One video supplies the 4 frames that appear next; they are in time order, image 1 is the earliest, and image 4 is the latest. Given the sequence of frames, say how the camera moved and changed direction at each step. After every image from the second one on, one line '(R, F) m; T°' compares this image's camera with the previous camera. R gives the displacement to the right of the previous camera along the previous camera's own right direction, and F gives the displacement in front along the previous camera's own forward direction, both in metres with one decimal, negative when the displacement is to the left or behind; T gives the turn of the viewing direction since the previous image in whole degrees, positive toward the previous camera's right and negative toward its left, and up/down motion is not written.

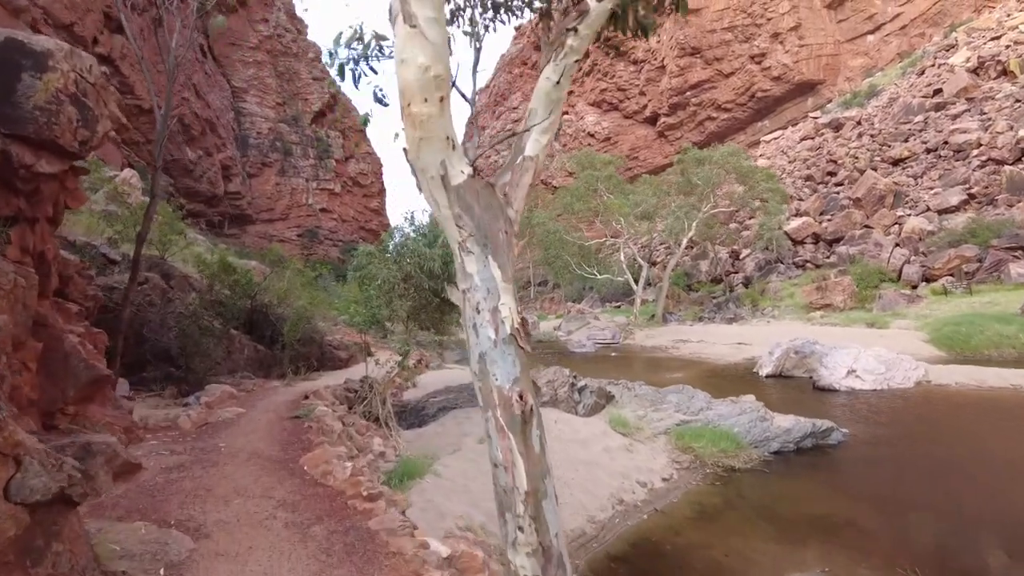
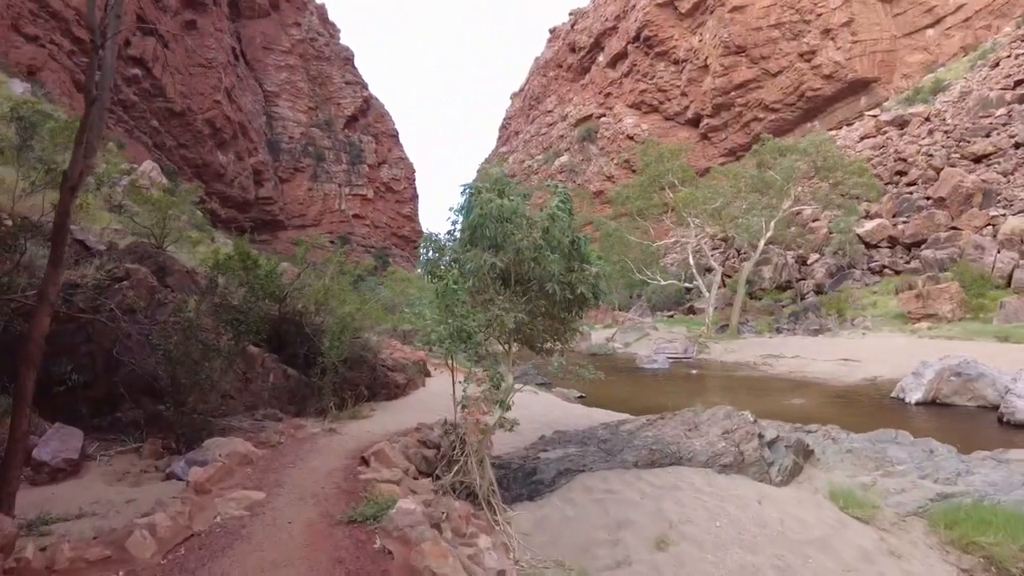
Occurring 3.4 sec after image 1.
(-1.2, +3.1) m; -2°
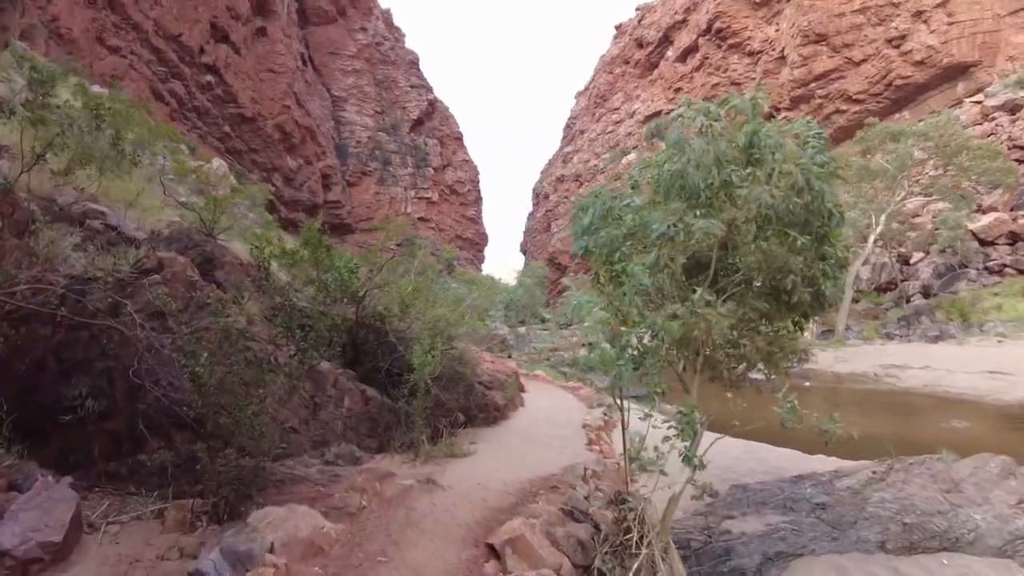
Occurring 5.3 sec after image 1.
(-0.7, +1.8) m; -5°
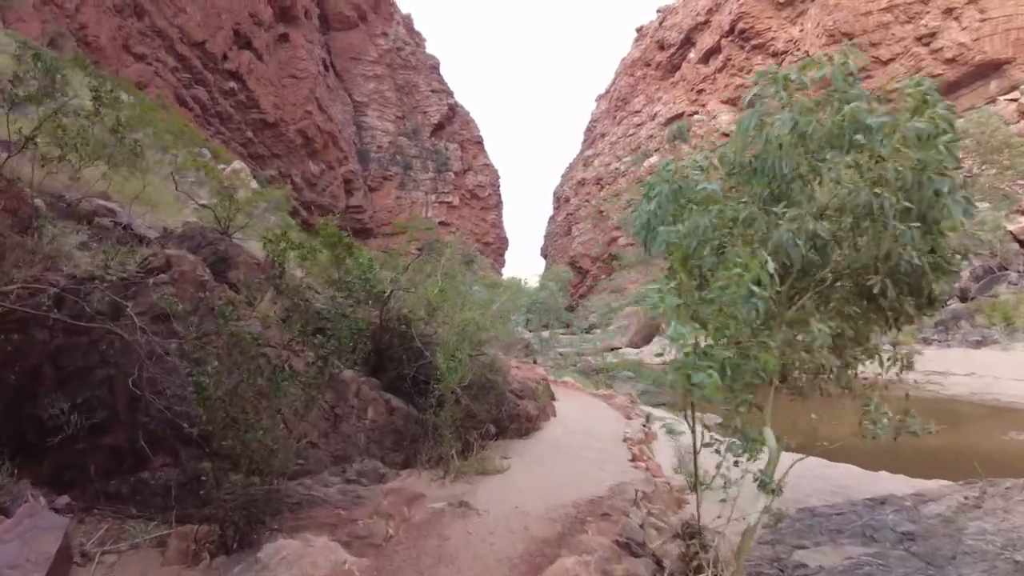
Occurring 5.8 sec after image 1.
(-0.1, +0.5) m; -2°
